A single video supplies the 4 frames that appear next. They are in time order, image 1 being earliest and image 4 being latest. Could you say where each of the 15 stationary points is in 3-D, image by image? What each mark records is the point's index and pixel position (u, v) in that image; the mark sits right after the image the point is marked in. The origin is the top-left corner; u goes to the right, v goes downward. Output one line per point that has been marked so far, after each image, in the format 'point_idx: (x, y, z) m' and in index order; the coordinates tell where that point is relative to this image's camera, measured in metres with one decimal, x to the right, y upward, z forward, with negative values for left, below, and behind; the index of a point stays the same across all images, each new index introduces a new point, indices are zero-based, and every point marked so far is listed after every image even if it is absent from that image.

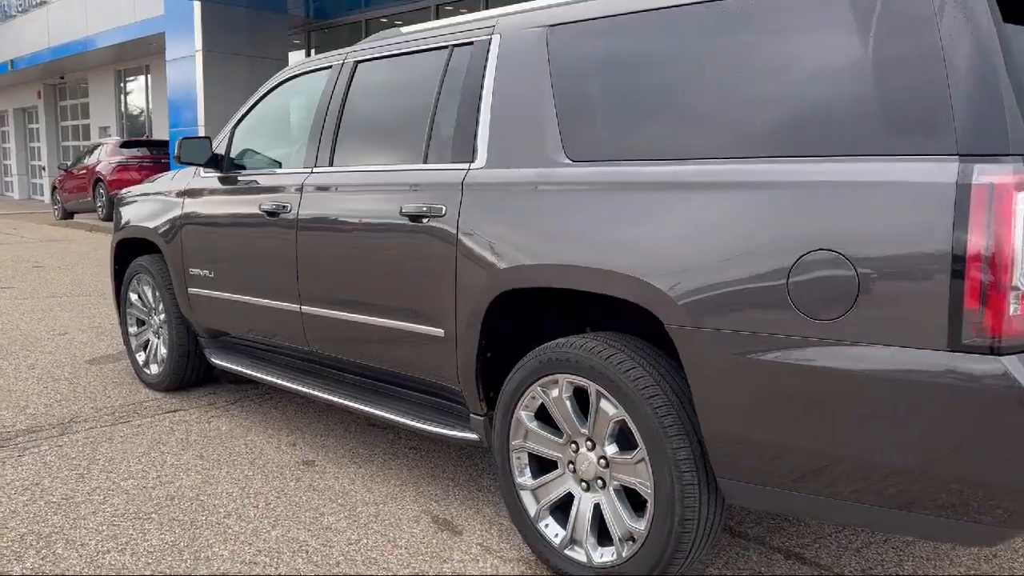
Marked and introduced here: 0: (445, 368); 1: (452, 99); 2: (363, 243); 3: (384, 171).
0: (-0.2, -0.3, +3.2) m
1: (-0.2, +0.7, +3.3) m
2: (-0.5, +0.2, +3.5) m
3: (-0.4, +0.4, +3.5) m
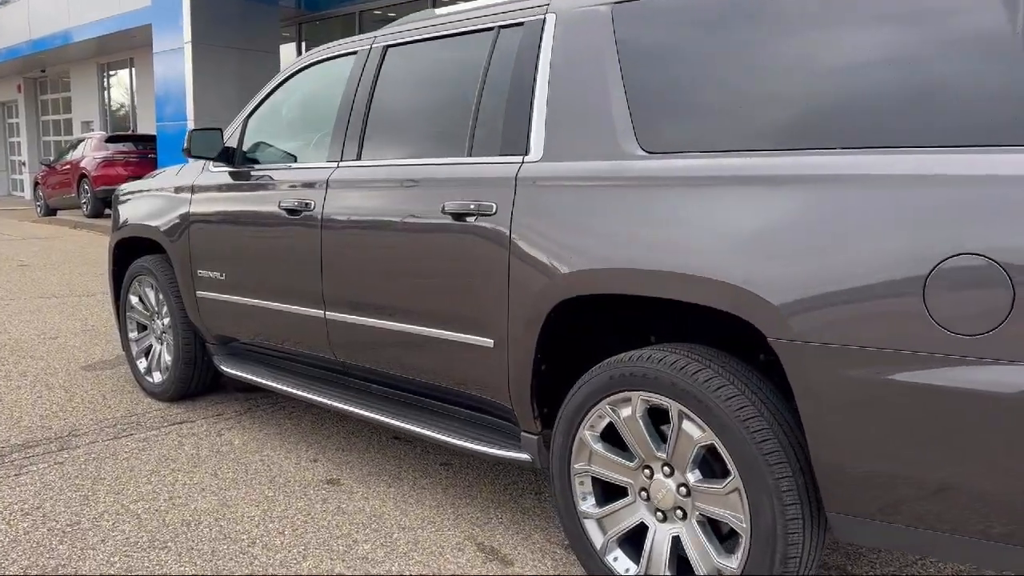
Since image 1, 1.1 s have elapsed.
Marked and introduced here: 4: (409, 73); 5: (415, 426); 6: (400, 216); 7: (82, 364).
0: (-0.1, -0.3, +2.9) m
1: (0.0, +0.7, +3.0) m
2: (-0.4, +0.1, +3.2) m
3: (-0.3, +0.4, +3.2) m
4: (-0.4, +0.8, +3.5) m
5: (-0.3, -0.5, +3.2) m
6: (-0.4, +0.2, +3.2) m
7: (-2.5, -0.4, +5.4) m
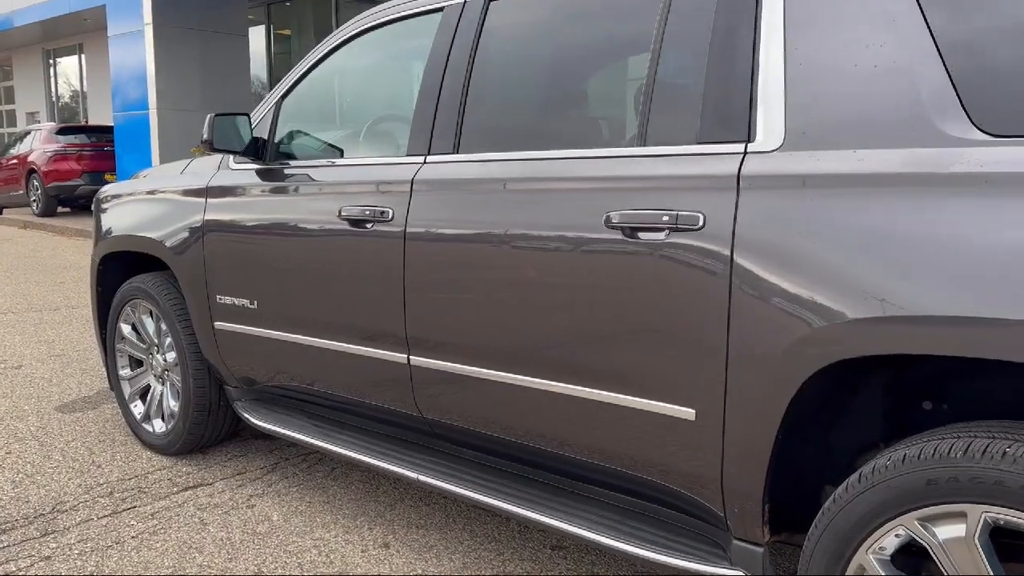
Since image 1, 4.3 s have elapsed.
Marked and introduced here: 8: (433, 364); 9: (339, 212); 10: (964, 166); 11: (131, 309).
0: (+0.4, -0.4, +2.1) m
1: (+0.4, +0.6, +2.2) m
2: (0.0, 0.0, +2.3) m
3: (+0.1, +0.3, +2.4) m
4: (0.0, +0.7, +2.6) m
5: (+0.1, -0.6, +2.4) m
6: (+0.1, +0.1, +2.3) m
7: (-2.2, -0.6, +4.4) m
8: (-0.2, -0.2, +2.7) m
9: (-0.5, +0.2, +2.9) m
10: (+0.8, +0.2, +1.7) m
11: (-1.5, -0.1, +3.8) m
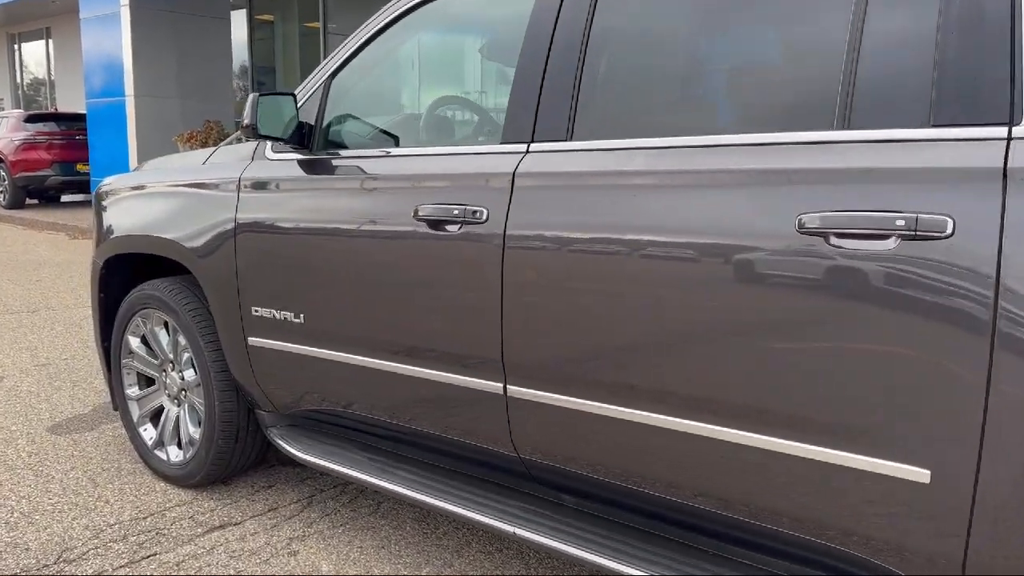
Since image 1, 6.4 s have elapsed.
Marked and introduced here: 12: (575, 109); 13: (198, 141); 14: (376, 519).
0: (+0.7, -0.4, +1.6) m
1: (+0.7, +0.5, +1.8) m
2: (+0.3, 0.0, +1.9) m
3: (+0.4, +0.3, +1.9) m
4: (+0.3, +0.7, +2.2) m
5: (+0.4, -0.6, +1.9) m
6: (+0.3, +0.1, +1.9) m
7: (-2.0, -0.6, +3.9) m
8: (0.0, -0.3, +2.2) m
9: (-0.3, +0.2, +2.4) m
10: (+1.1, +0.2, +1.3) m
11: (-1.3, -0.1, +3.3) m
12: (+0.1, +0.5, +2.3) m
13: (-3.9, +1.8, +11.6) m
14: (-0.4, -0.7, +3.0) m
